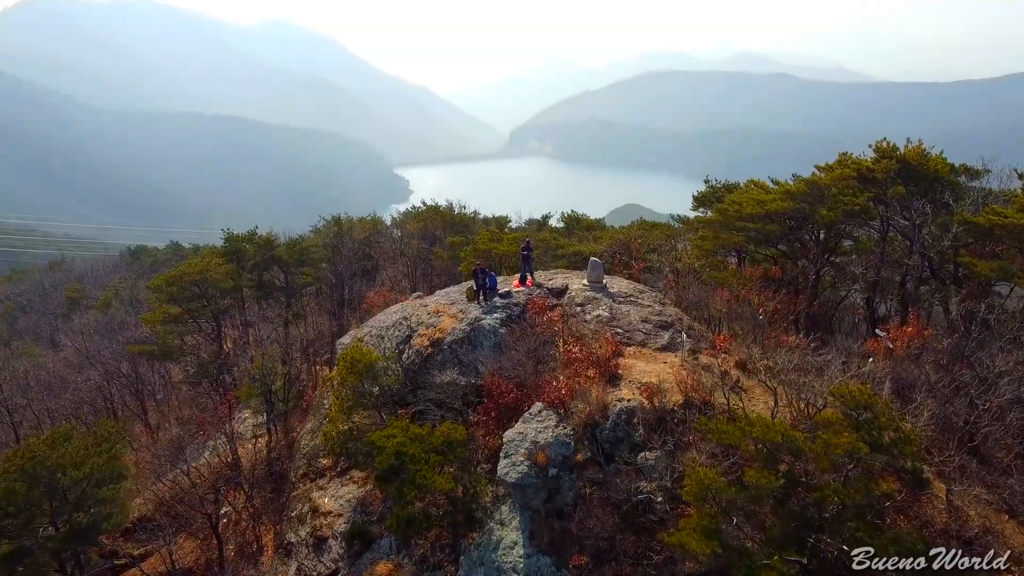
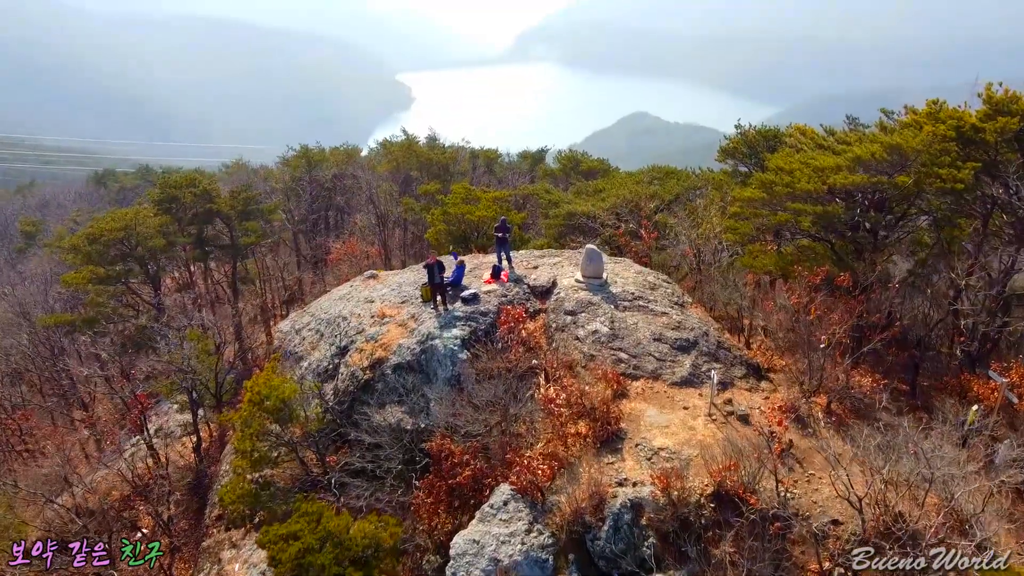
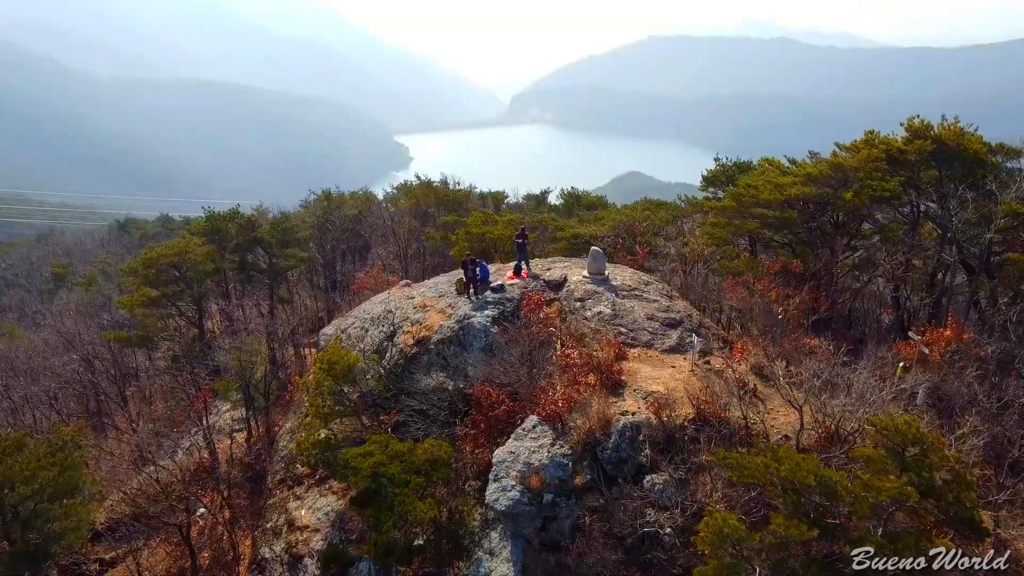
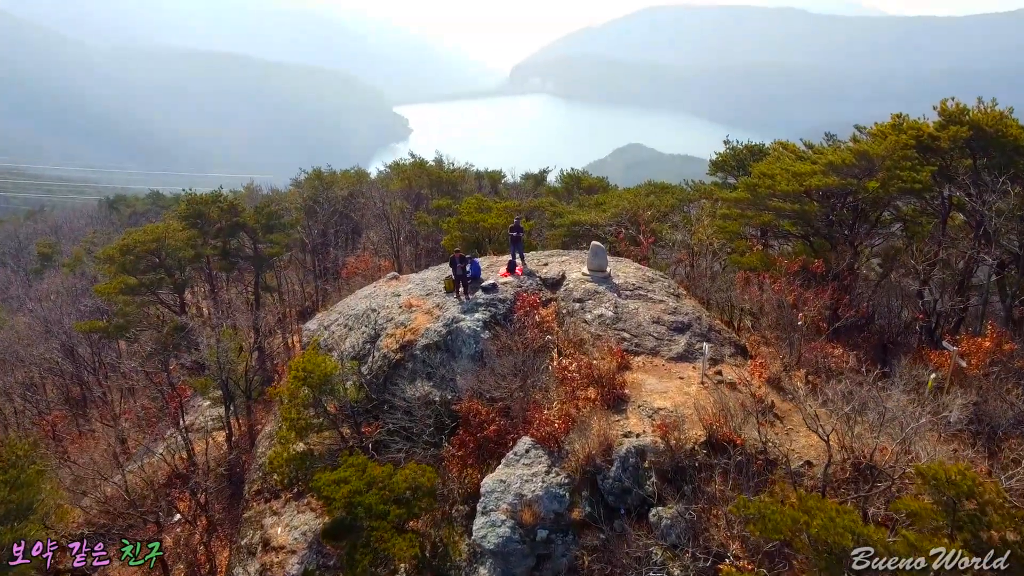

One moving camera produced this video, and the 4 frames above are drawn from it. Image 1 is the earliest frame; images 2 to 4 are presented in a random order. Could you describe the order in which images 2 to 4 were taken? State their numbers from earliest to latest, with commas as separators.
3, 4, 2
